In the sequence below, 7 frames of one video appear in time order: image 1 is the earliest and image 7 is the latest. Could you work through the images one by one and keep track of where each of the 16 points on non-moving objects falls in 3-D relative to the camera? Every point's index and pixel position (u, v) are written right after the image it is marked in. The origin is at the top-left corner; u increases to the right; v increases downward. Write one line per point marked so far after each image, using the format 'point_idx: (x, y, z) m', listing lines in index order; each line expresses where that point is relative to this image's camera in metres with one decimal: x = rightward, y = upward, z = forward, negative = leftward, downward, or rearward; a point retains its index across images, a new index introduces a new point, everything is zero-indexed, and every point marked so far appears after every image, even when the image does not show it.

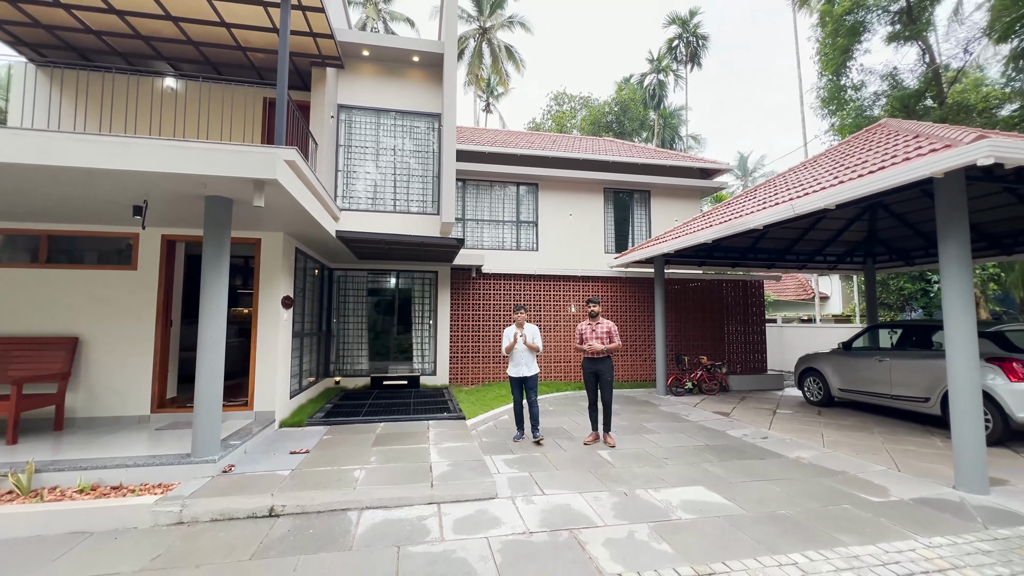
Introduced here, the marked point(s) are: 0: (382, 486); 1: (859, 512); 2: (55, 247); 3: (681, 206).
0: (-1.0, -1.6, +3.6) m
1: (+2.7, -1.7, +3.4) m
2: (-5.2, +0.5, +5.1) m
3: (+4.2, +2.1, +11.0) m
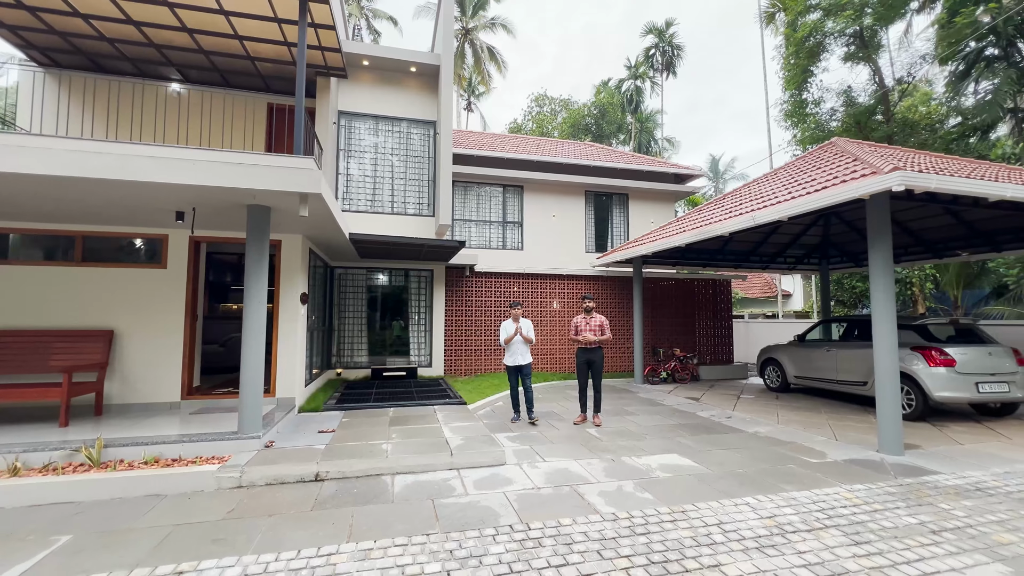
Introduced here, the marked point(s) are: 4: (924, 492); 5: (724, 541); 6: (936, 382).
0: (-1.0, -1.6, +4.2) m
1: (+2.8, -1.7, +4.2) m
2: (-5.2, +0.5, +5.5) m
3: (+3.9, +2.2, +11.8) m
4: (+3.5, -1.7, +3.7) m
5: (+1.4, -1.7, +2.9) m
6: (+5.6, -1.2, +5.8) m
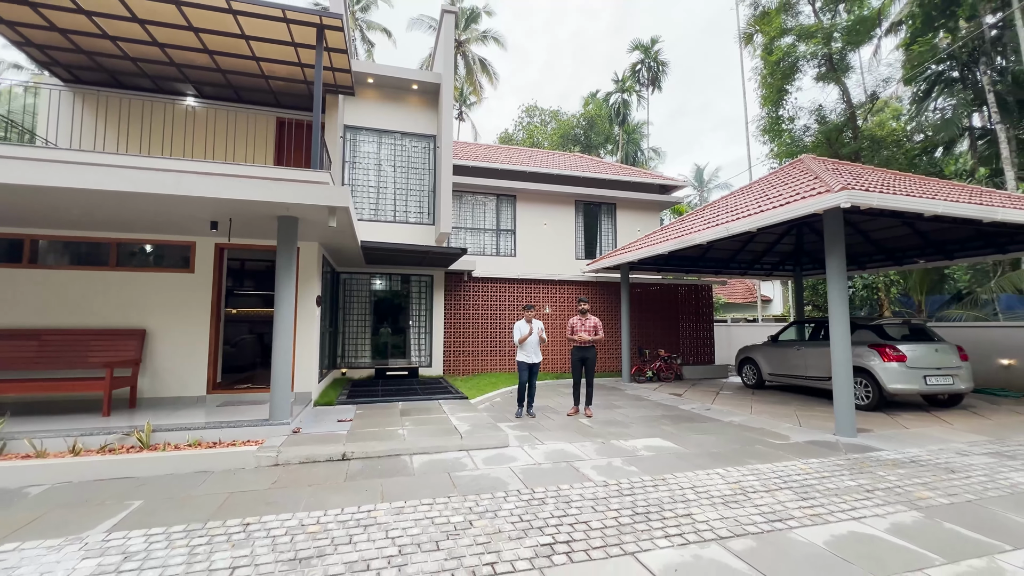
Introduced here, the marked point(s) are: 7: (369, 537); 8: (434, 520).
0: (-0.9, -1.6, +4.8) m
1: (+2.8, -1.8, +4.9) m
2: (-5.2, +0.5, +6.0) m
3: (+3.7, +2.0, +12.5) m
4: (+3.5, -1.7, +4.3) m
5: (+1.5, -1.7, +3.5) m
6: (+5.6, -1.3, +6.5) m
7: (-0.9, -1.6, +2.9) m
8: (-0.5, -1.6, +3.1) m
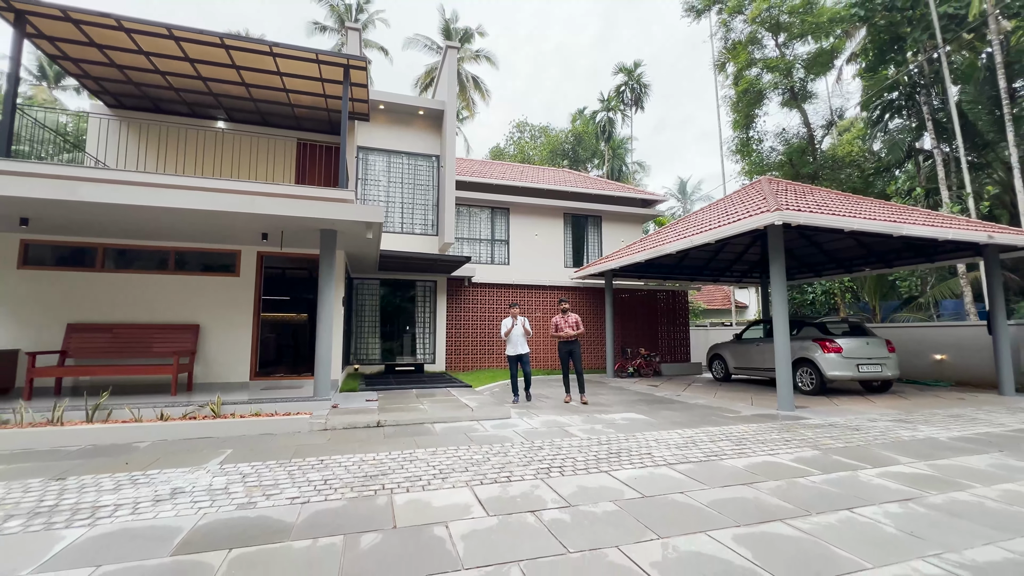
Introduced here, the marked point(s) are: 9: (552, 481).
0: (-0.9, -1.6, +5.8) m
1: (+2.8, -1.8, +6.0) m
2: (-5.2, +0.4, +6.9) m
3: (+3.6, +1.9, +13.8) m
4: (+3.5, -1.7, +5.5) m
5: (+1.5, -1.7, +4.6) m
6: (+5.6, -1.3, +7.7) m
7: (-0.9, -1.6, +3.9) m
8: (-0.5, -1.6, +4.2) m
9: (+0.3, -1.5, +3.5) m
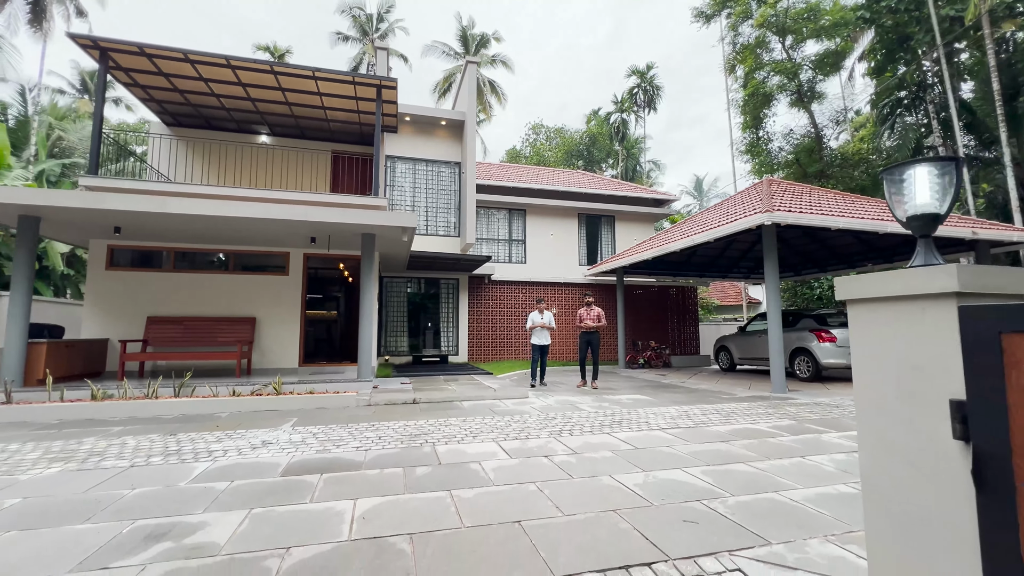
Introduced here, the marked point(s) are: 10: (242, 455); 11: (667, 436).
0: (-0.7, -1.6, +6.6) m
1: (+3.1, -1.7, +6.7) m
2: (-4.9, +0.5, +7.9) m
3: (+4.1, +2.0, +14.4) m
4: (+3.8, -1.6, +6.1) m
5: (+1.7, -1.6, +5.4) m
6: (+5.9, -1.2, +8.3) m
7: (-0.7, -1.5, +4.8) m
8: (-0.3, -1.5, +5.0) m
9: (+0.5, -1.5, +4.3) m
10: (-2.3, -1.5, +3.8) m
11: (+1.6, -1.5, +4.5) m
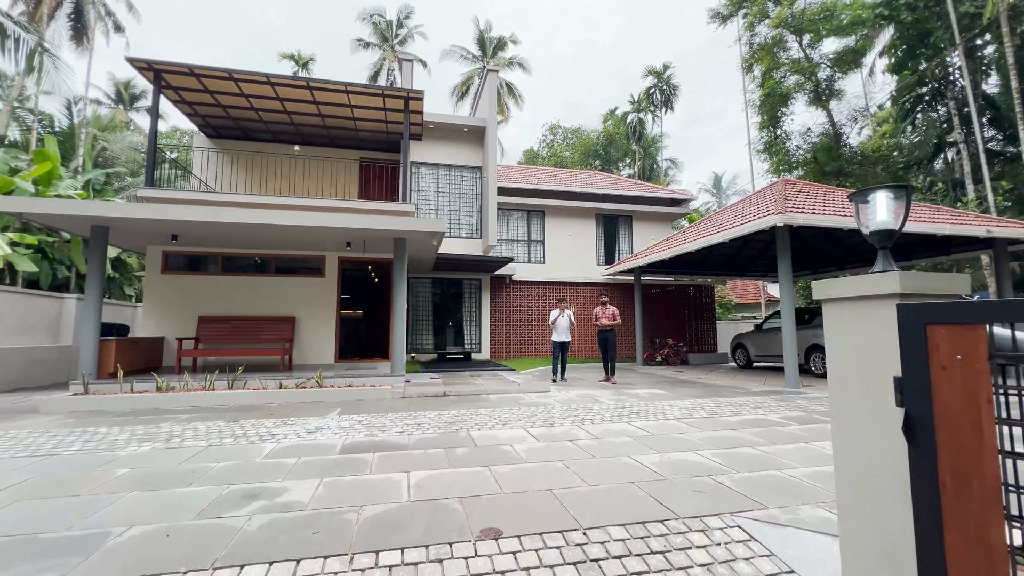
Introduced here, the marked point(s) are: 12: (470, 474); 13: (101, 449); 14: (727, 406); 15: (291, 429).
0: (-0.3, -1.6, +7.1) m
1: (+3.5, -1.7, +7.0) m
2: (-4.5, +0.4, +8.5) m
3: (+4.8, +2.0, +14.7) m
4: (+4.1, -1.6, +6.4) m
5: (+2.1, -1.6, +5.7) m
6: (+6.3, -1.2, +8.5) m
7: (-0.4, -1.5, +5.2) m
8: (0.0, -1.5, +5.4) m
9: (+0.8, -1.5, +4.7) m
10: (-2.1, -1.5, +4.3) m
11: (+1.9, -1.5, +4.8) m
12: (-0.3, -1.4, +3.3) m
13: (-3.7, -1.5, +4.0) m
14: (+2.8, -1.6, +5.8) m
15: (-2.4, -1.5, +4.7) m
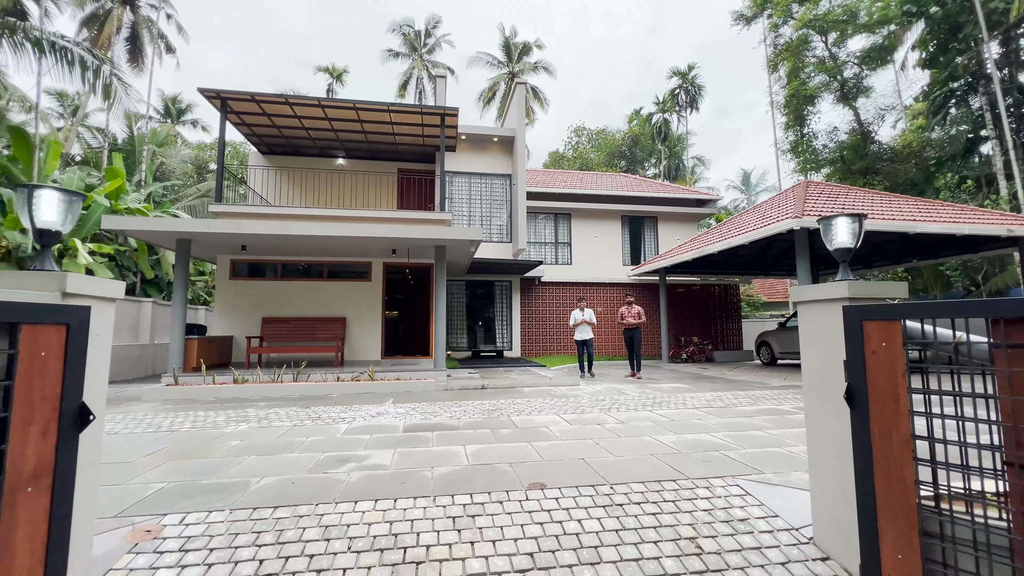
0: (+0.3, -1.6, +7.7) m
1: (+4.0, -1.7, +7.4) m
2: (-3.9, +0.4, +9.4) m
3: (+5.7, +2.0, +15.0) m
4: (+4.6, -1.6, +6.8) m
5: (+2.5, -1.6, +6.2) m
6: (+7.0, -1.2, +8.8) m
7: (+0.1, -1.6, +5.9) m
8: (+0.5, -1.6, +6.0) m
9: (+1.2, -1.5, +5.3) m
10: (-1.7, -1.5, +5.1) m
11: (+2.3, -1.5, +5.3) m
12: (0.0, -1.4, +3.9) m
13: (-3.3, -1.5, +4.8) m
14: (+3.3, -1.6, +6.3) m
15: (-1.9, -1.6, +5.4) m
